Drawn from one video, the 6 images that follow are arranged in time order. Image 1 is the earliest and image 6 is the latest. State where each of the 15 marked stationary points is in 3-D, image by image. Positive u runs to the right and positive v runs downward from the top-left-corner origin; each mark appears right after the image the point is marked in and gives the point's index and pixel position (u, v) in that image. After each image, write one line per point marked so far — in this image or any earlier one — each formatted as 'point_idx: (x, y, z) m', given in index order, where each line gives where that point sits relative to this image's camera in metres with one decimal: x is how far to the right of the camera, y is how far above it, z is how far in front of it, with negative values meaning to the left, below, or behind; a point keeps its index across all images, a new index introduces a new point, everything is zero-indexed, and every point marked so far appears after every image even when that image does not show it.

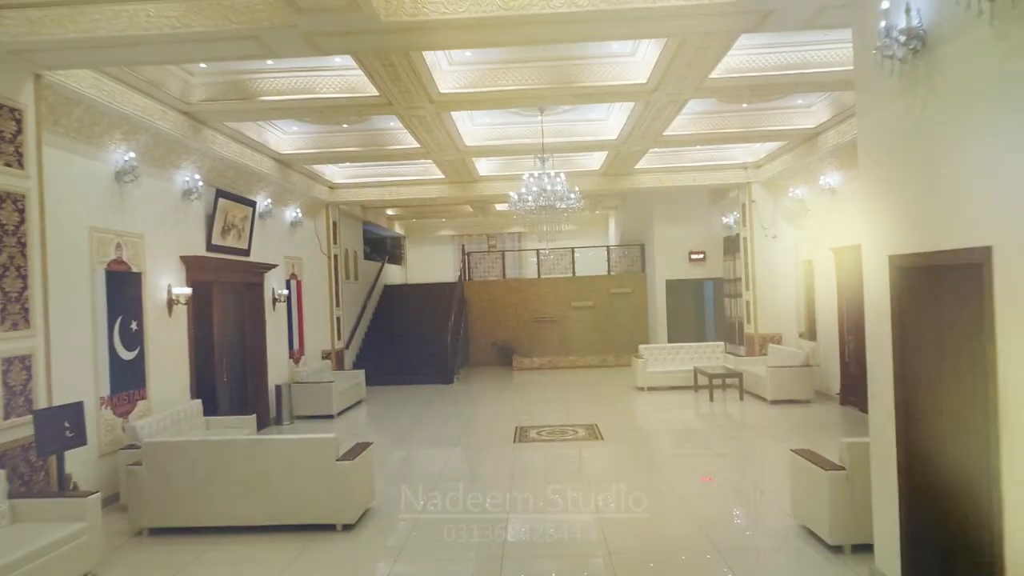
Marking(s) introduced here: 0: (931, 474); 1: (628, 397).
0: (+1.9, -0.8, +3.3) m
1: (+1.7, -1.6, +10.6) m
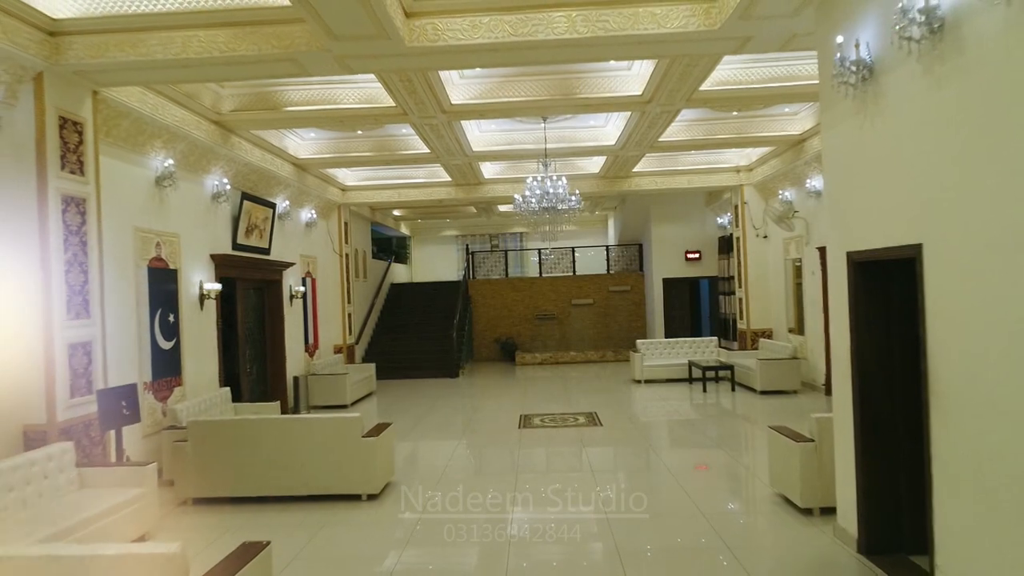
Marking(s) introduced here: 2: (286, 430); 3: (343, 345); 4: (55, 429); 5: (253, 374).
0: (+1.9, -0.8, +3.8) m
1: (+1.7, -1.5, +11.2) m
2: (-1.7, -1.1, +5.6) m
3: (-2.8, -0.9, +12.2) m
4: (-2.9, -0.9, +4.7) m
5: (-3.1, -1.0, +8.9) m
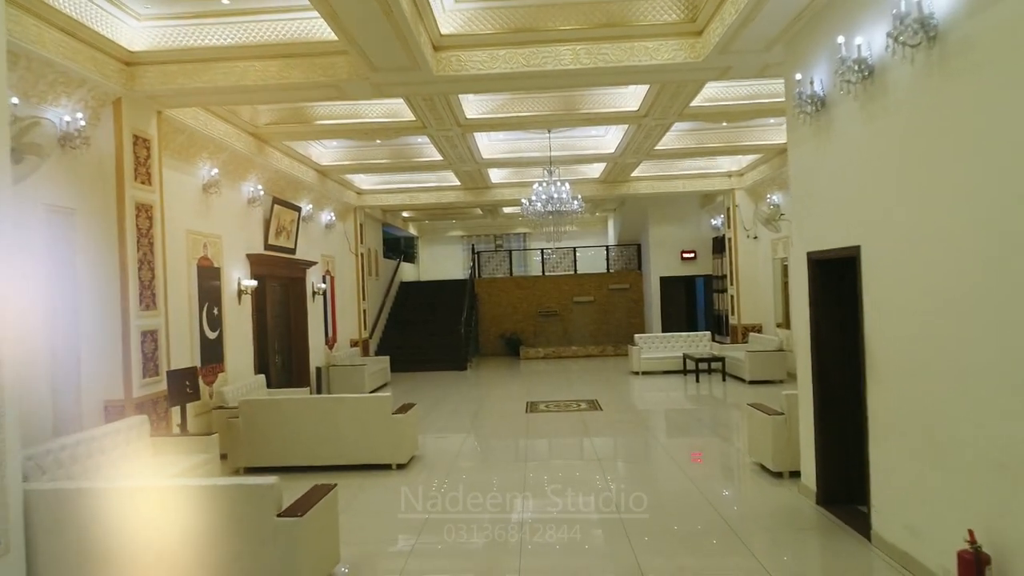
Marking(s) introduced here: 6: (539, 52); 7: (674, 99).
0: (+2.0, -0.7, +4.6) m
1: (+1.8, -1.5, +11.9) m
2: (-1.6, -1.0, +6.3) m
3: (-2.7, -0.9, +13.0) m
4: (-2.8, -0.9, +5.5) m
5: (-3.0, -1.0, +9.6) m
6: (+0.2, +1.7, +5.4) m
7: (+1.5, +1.8, +6.9) m
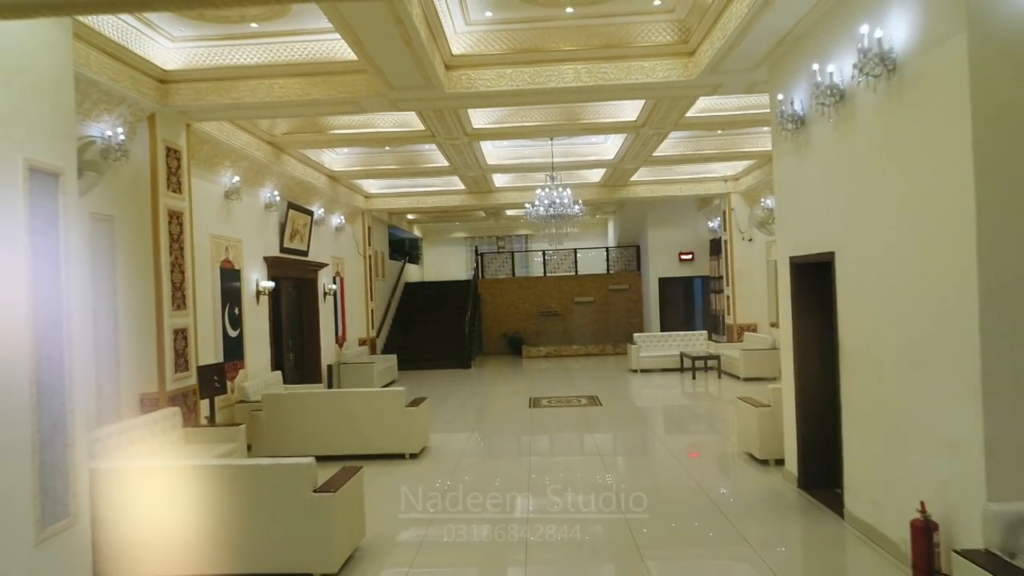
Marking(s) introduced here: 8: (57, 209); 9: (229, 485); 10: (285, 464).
0: (+2.1, -0.8, +5.0) m
1: (+1.9, -1.5, +12.3) m
2: (-1.5, -1.0, +6.8) m
3: (-2.6, -0.9, +13.4) m
4: (-2.8, -0.9, +5.9) m
5: (-3.0, -1.0, +10.1) m
6: (+0.2, +1.7, +5.9) m
7: (+1.5, +1.7, +7.3) m
8: (-2.2, +0.4, +3.6) m
9: (-1.5, -1.0, +3.9) m
10: (-1.2, -0.9, +3.9) m
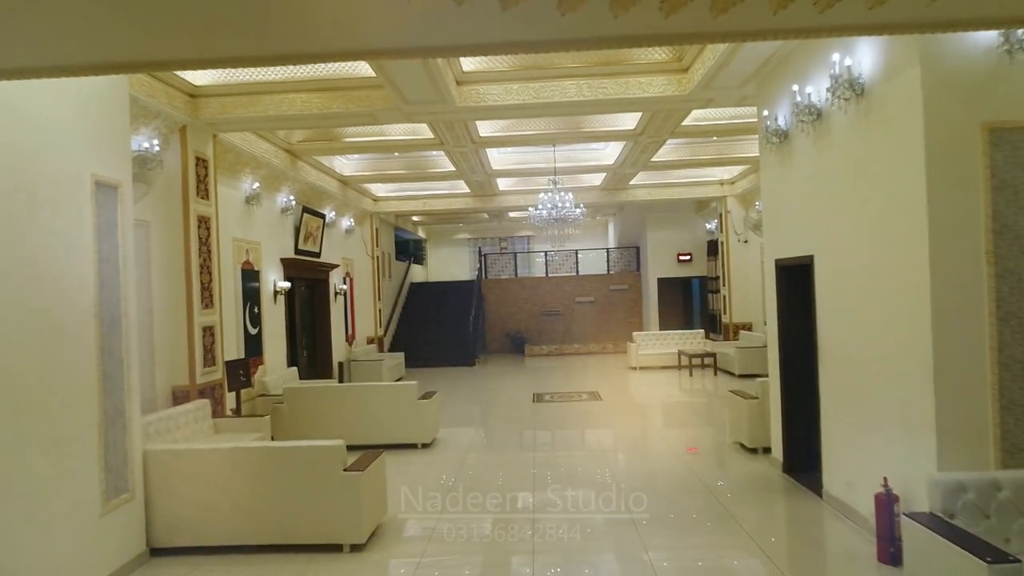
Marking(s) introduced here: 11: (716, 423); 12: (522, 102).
0: (+2.1, -0.8, +5.5) m
1: (+1.9, -1.5, +12.8) m
2: (-1.5, -1.0, +7.2) m
3: (-2.6, -0.9, +13.8) m
4: (-2.7, -0.9, +6.3) m
5: (-2.9, -1.0, +10.5) m
6: (+0.3, +1.7, +6.3) m
7: (+1.6, +1.7, +7.7) m
8: (-2.2, +0.4, +4.0) m
9: (-1.5, -1.0, +4.3) m
10: (-1.2, -0.9, +4.3) m
11: (+2.5, -1.6, +9.1) m
12: (+0.1, +1.6, +6.3) m
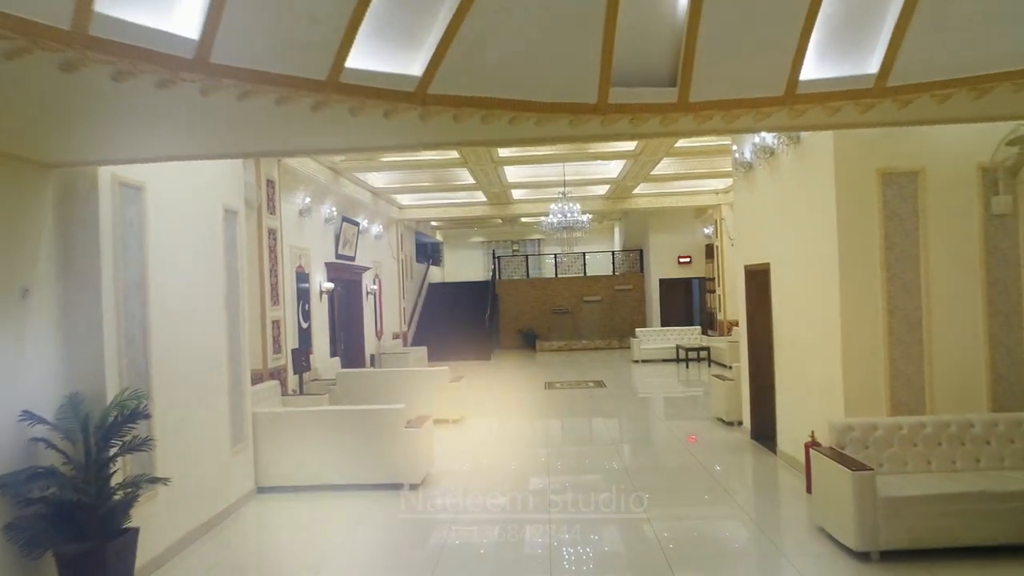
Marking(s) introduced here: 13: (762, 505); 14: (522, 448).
0: (+2.3, -0.8, +6.7) m
1: (+2.2, -1.5, +14.1) m
2: (-1.3, -1.0, +8.5) m
3: (-2.3, -0.9, +15.2) m
4: (-2.5, -0.9, +7.6) m
5: (-2.7, -1.0, +11.8) m
6: (+0.5, +1.7, +7.6) m
7: (+1.8, +1.7, +9.0) m
8: (-2.0, +0.4, +5.3) m
9: (-1.3, -1.0, +5.7) m
10: (-1.0, -0.9, +5.7) m
11: (+2.7, -1.6, +10.3) m
12: (+0.3, +1.6, +7.6) m
13: (+1.7, -1.5, +5.1) m
14: (+0.1, -1.6, +7.5) m
